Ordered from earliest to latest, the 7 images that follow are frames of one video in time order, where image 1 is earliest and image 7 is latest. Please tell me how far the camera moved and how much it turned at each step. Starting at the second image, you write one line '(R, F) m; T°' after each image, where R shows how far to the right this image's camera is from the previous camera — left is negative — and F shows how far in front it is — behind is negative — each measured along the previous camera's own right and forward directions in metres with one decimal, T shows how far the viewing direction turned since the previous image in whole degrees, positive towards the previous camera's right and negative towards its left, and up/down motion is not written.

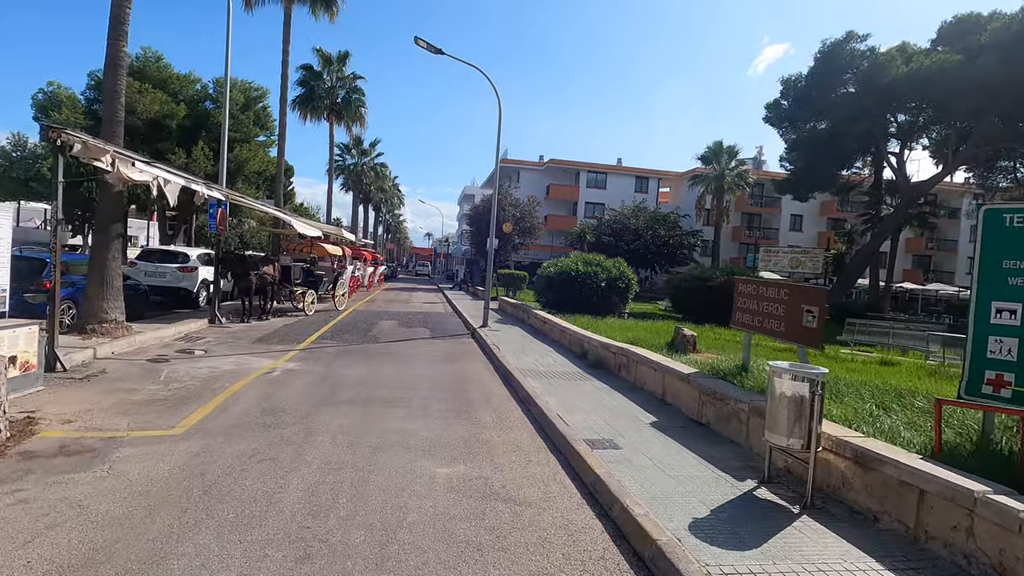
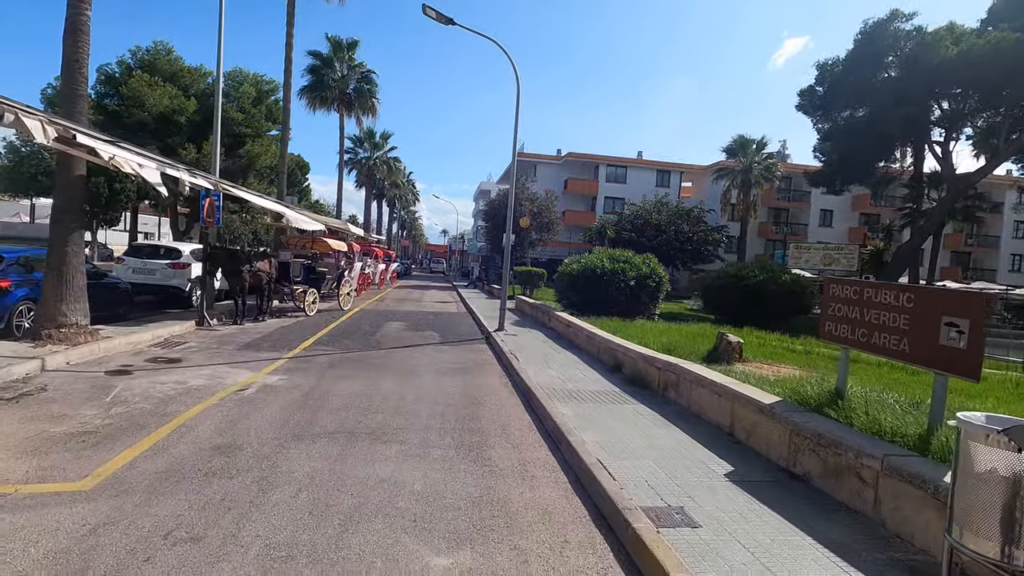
(-0.1, +1.6) m; -2°
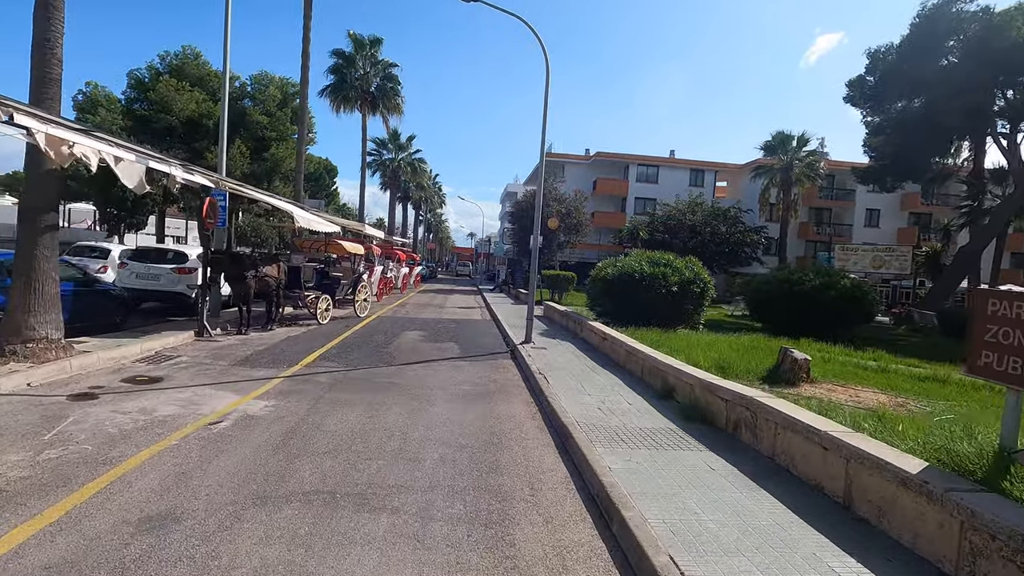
(0.0, +1.5) m; -3°
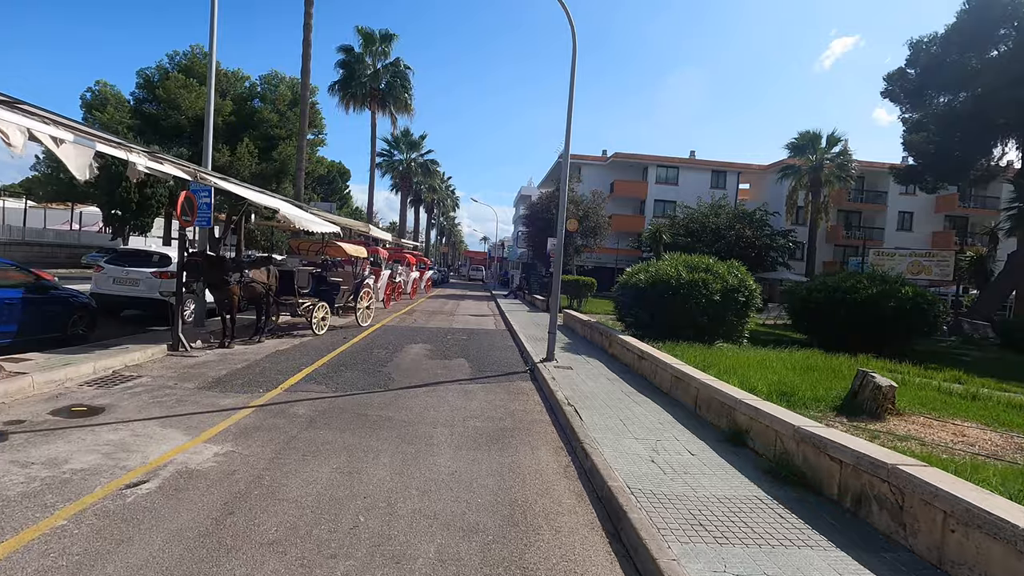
(-0.1, +1.7) m; -1°
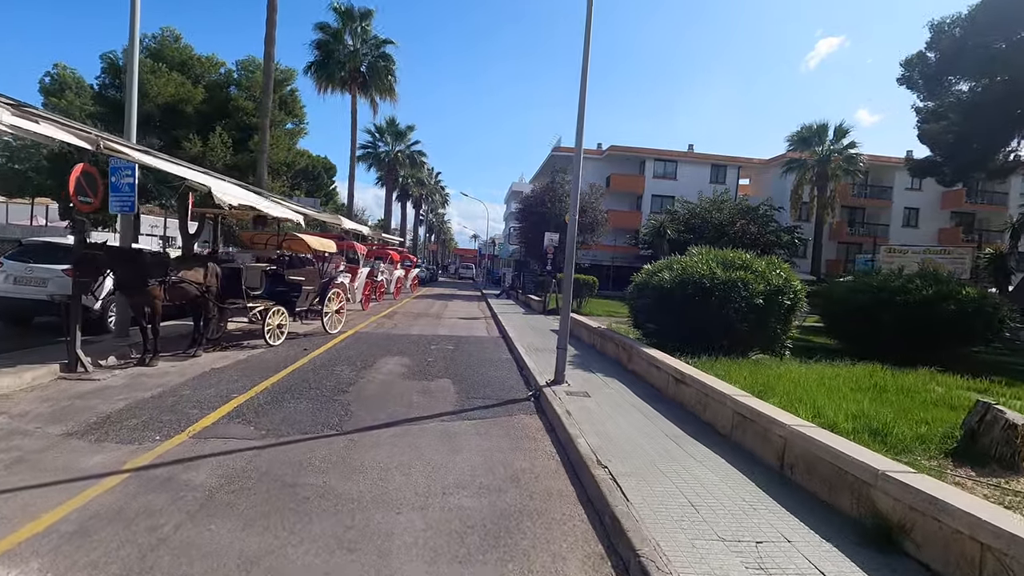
(-0.1, +2.4) m; +1°
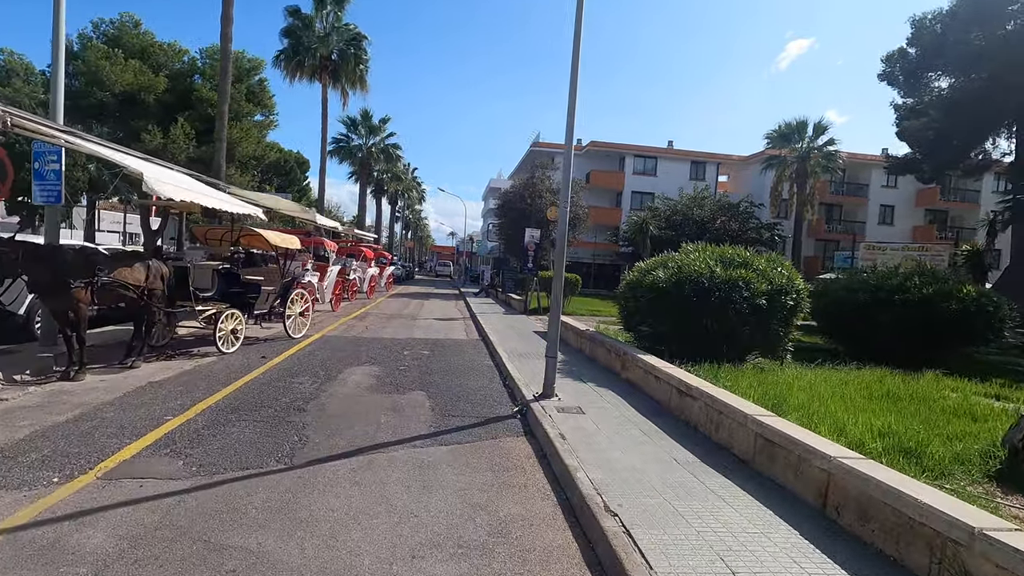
(-0.1, +1.0) m; +2°
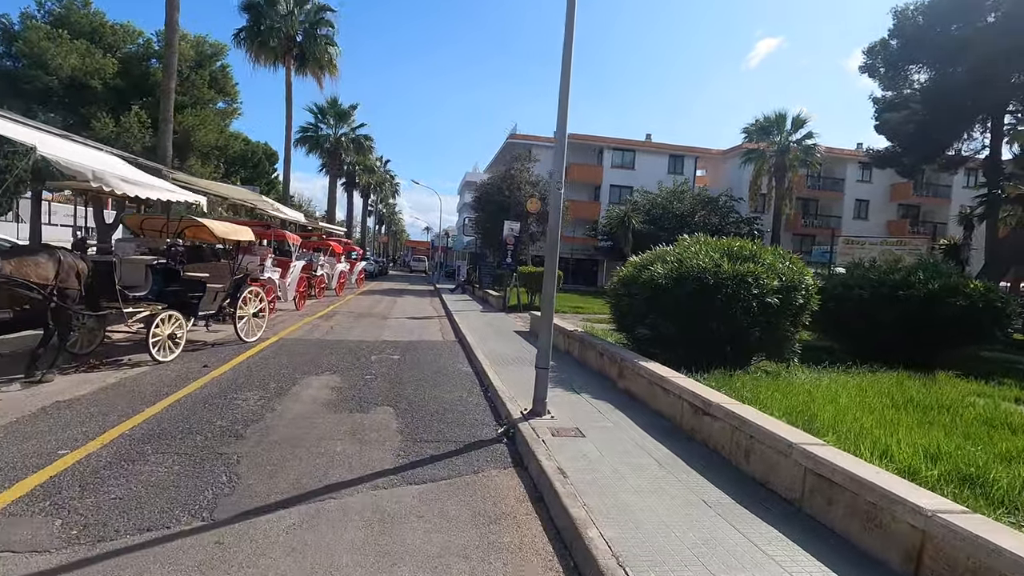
(-0.1, +1.2) m; +3°
